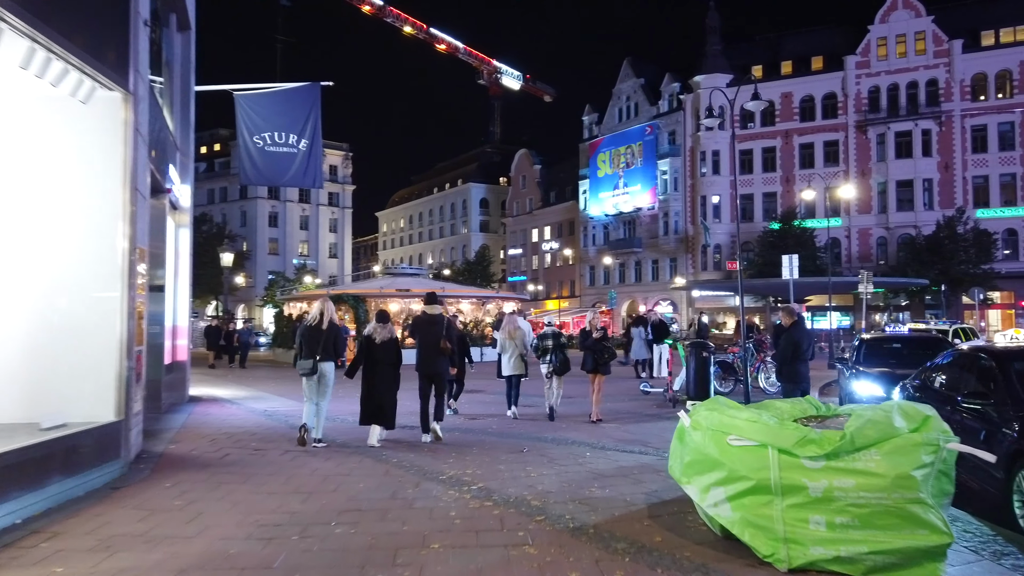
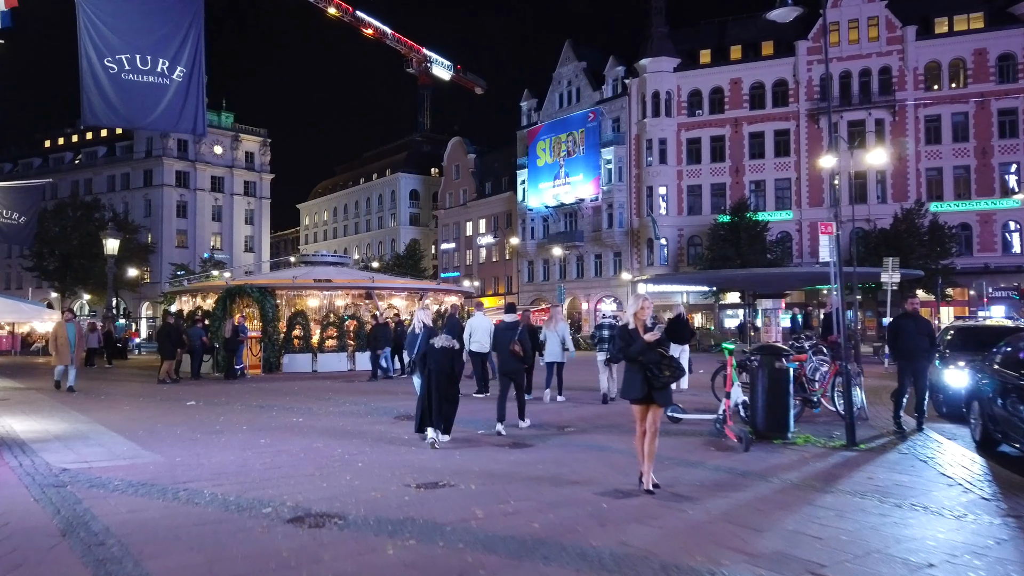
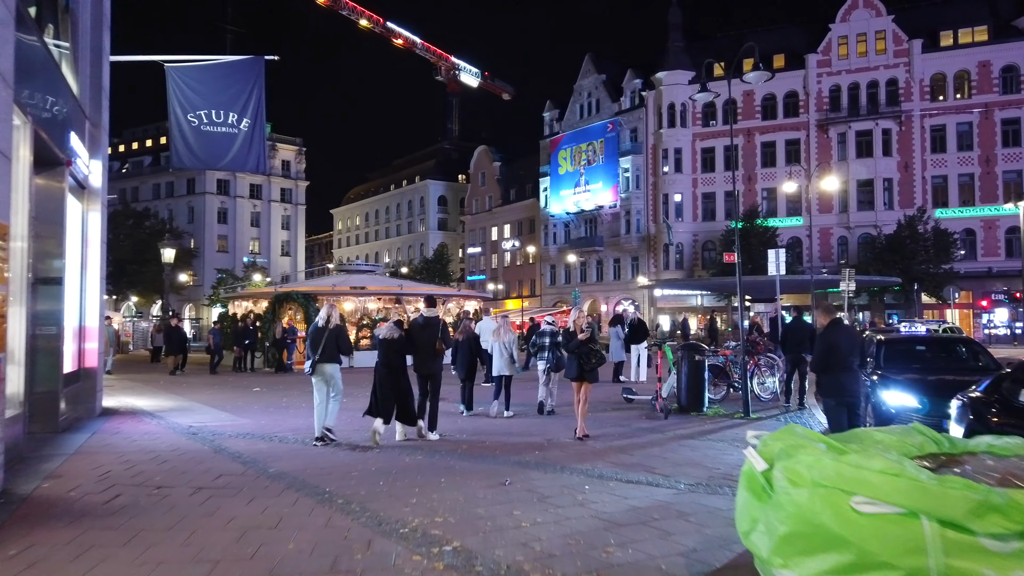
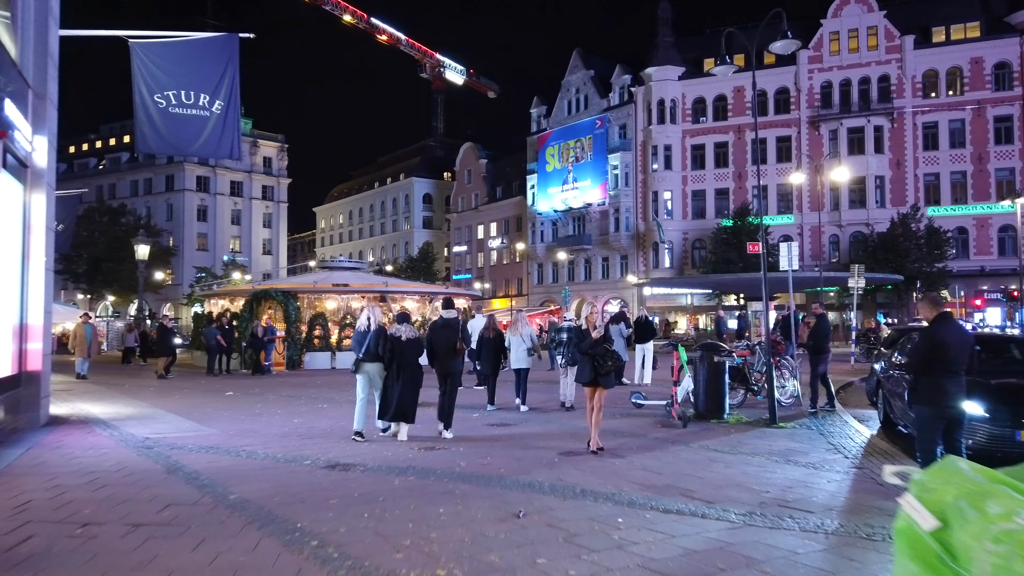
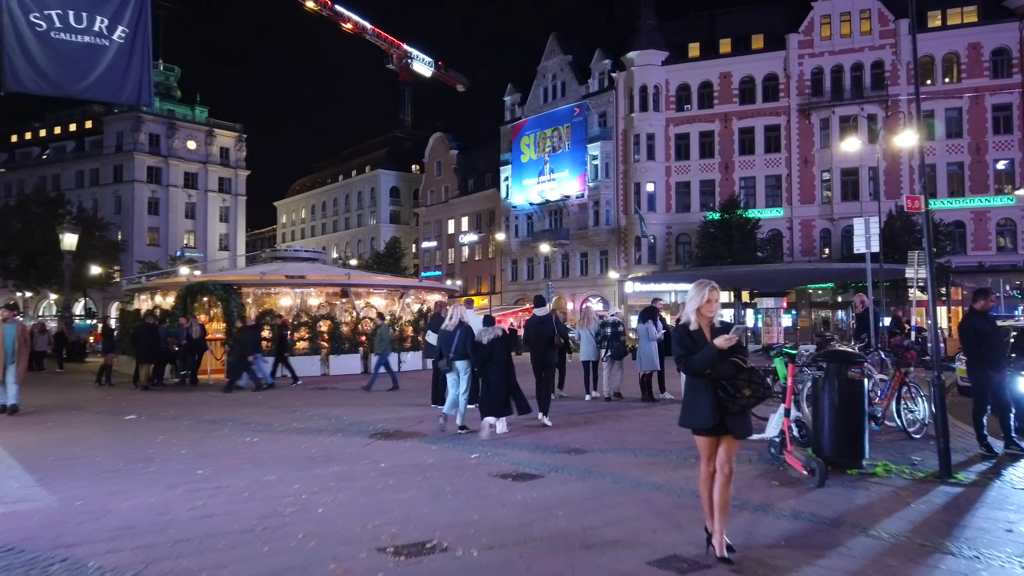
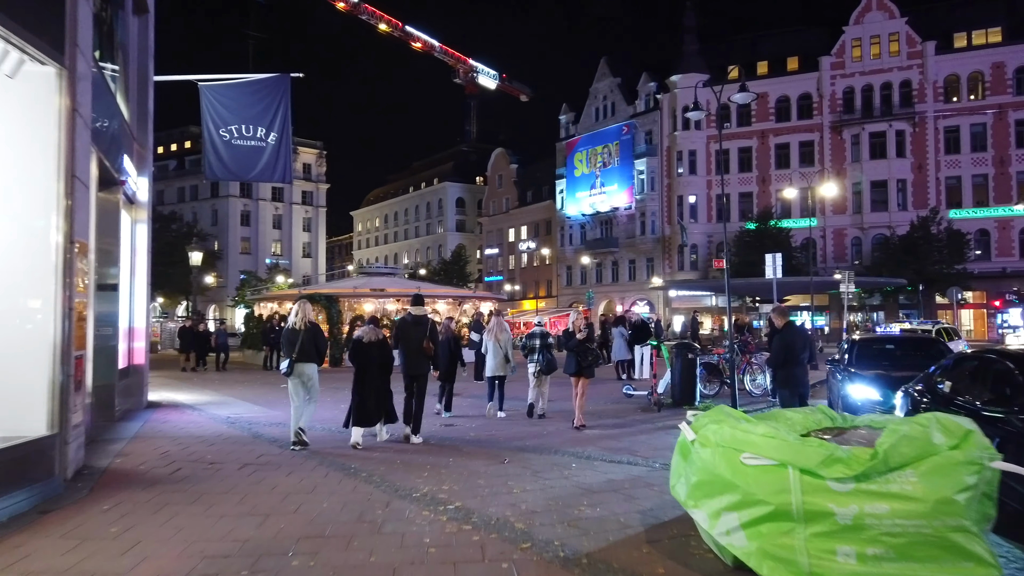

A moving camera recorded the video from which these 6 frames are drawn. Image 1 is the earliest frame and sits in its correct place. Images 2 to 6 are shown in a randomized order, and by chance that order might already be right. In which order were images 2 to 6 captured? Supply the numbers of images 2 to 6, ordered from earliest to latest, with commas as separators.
6, 3, 4, 2, 5
